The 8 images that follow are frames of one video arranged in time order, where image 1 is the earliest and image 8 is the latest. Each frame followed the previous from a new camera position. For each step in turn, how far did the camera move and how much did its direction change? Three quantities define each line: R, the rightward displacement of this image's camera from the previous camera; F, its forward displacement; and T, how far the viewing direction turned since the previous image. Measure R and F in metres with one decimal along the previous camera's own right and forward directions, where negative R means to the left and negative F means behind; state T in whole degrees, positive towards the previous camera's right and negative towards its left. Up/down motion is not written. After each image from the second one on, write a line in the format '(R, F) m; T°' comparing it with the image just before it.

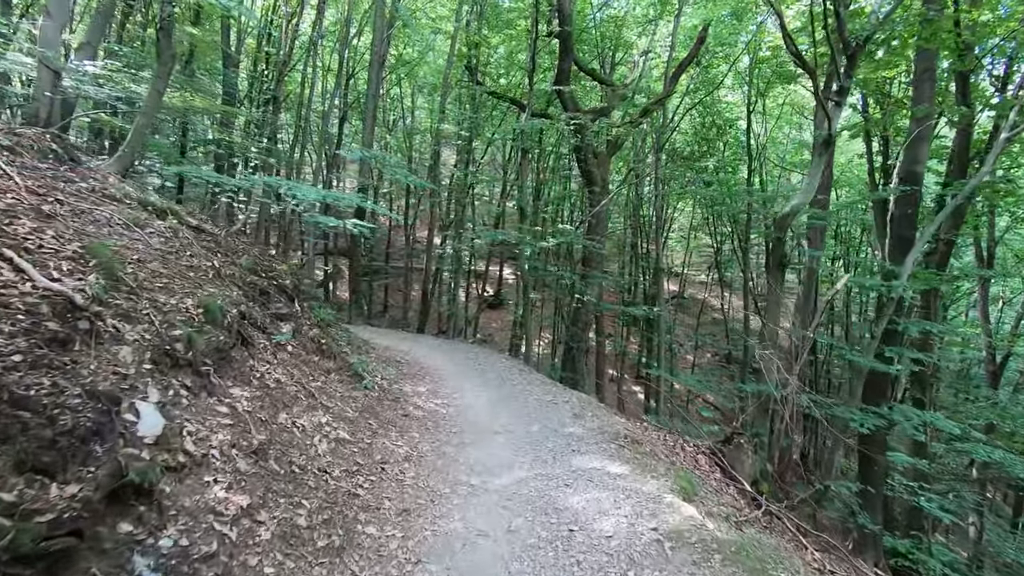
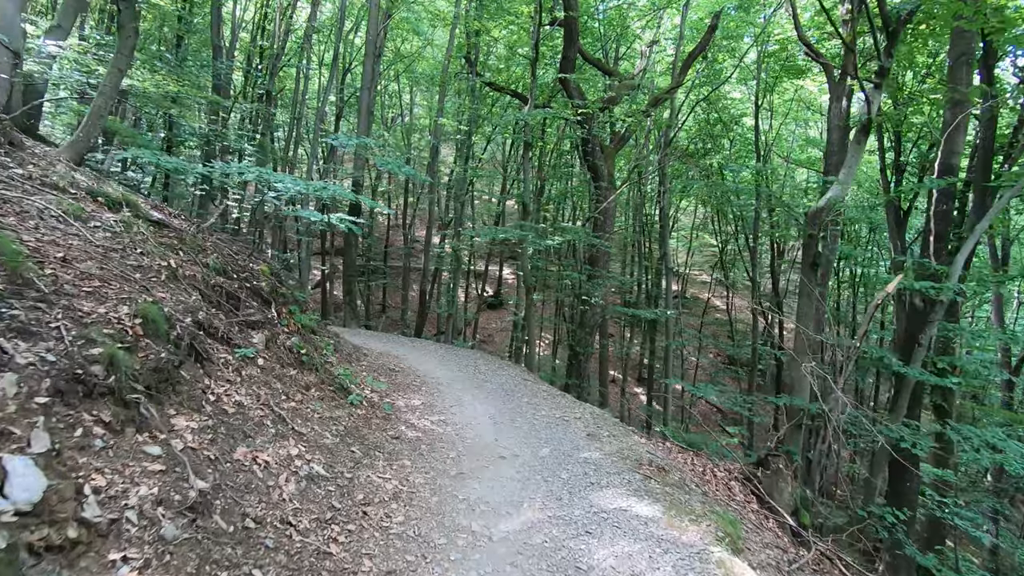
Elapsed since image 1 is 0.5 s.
(0.0, +0.5) m; 0°
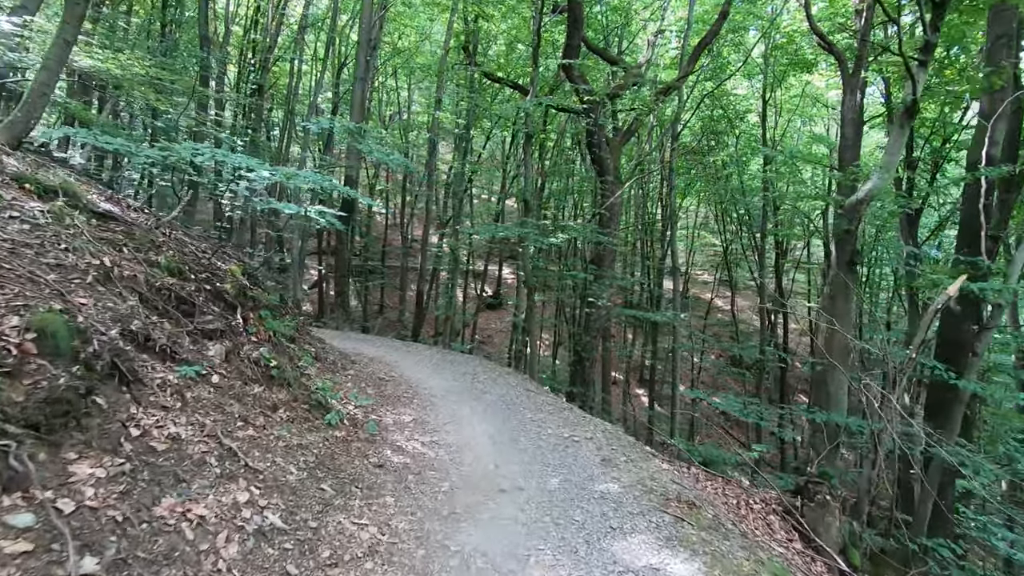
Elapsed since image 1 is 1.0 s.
(0.0, +0.5) m; 0°
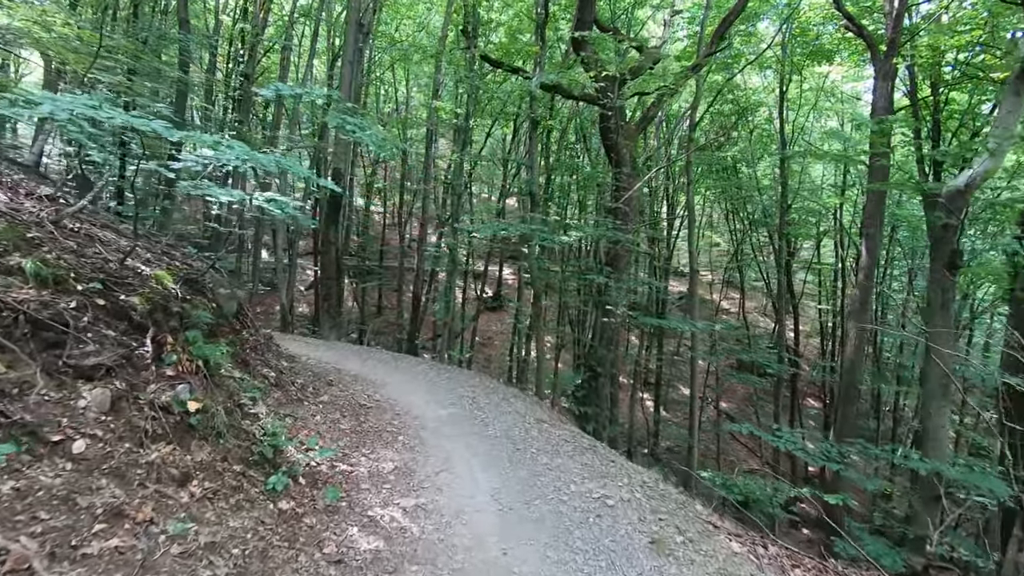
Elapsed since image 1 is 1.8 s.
(-0.1, +0.9) m; 0°
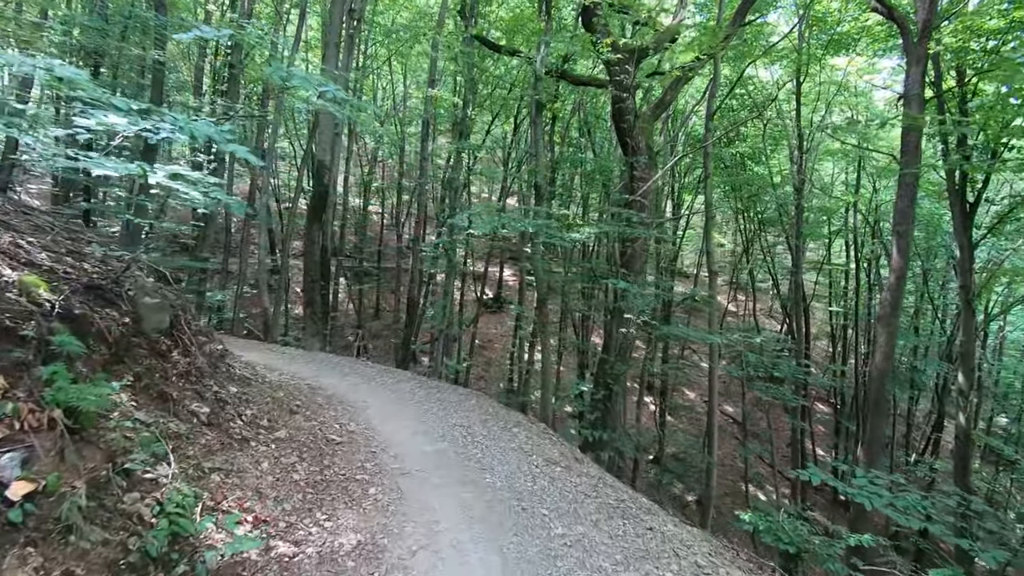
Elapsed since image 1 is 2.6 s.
(0.0, +0.8) m; 0°
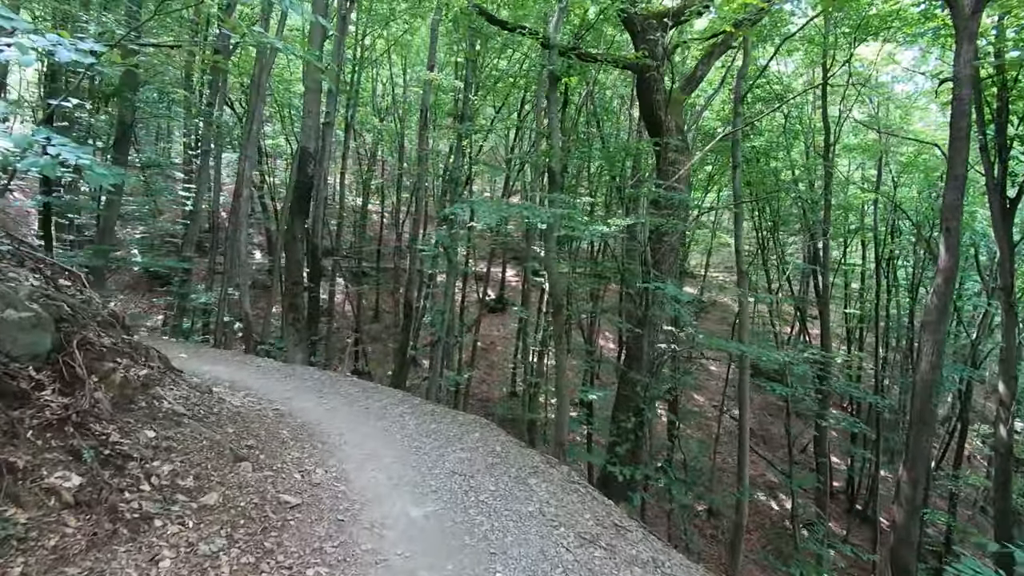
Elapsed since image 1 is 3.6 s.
(-0.1, +0.9) m; 0°
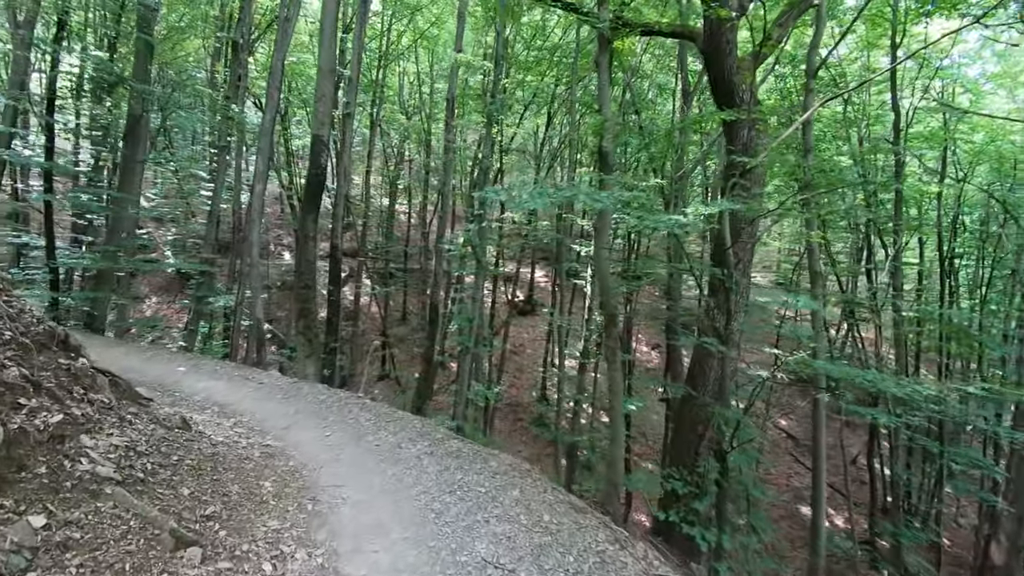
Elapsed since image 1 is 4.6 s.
(-0.1, +0.9) m; -3°
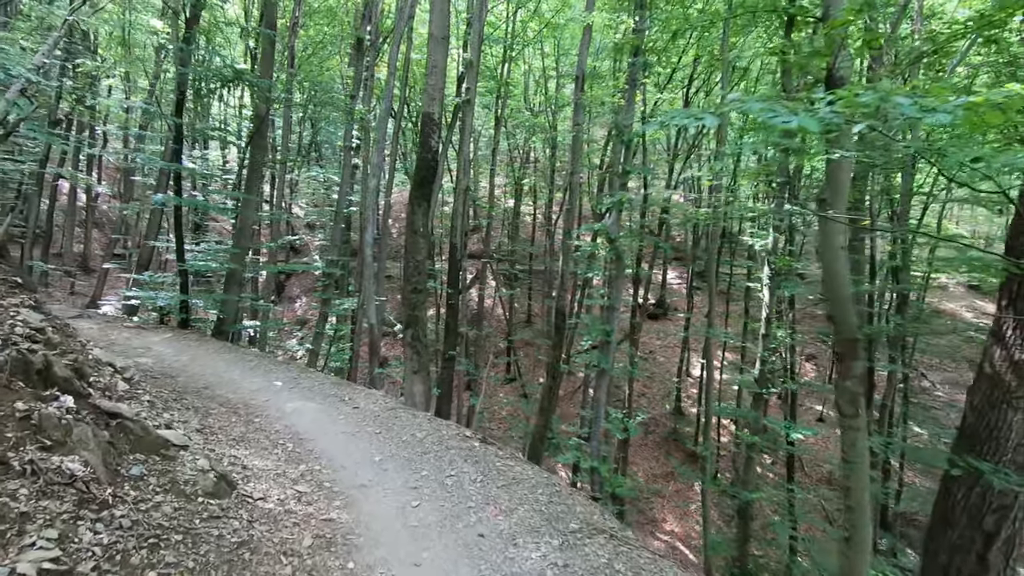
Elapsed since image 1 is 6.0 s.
(-0.2, +1.3) m; -13°
